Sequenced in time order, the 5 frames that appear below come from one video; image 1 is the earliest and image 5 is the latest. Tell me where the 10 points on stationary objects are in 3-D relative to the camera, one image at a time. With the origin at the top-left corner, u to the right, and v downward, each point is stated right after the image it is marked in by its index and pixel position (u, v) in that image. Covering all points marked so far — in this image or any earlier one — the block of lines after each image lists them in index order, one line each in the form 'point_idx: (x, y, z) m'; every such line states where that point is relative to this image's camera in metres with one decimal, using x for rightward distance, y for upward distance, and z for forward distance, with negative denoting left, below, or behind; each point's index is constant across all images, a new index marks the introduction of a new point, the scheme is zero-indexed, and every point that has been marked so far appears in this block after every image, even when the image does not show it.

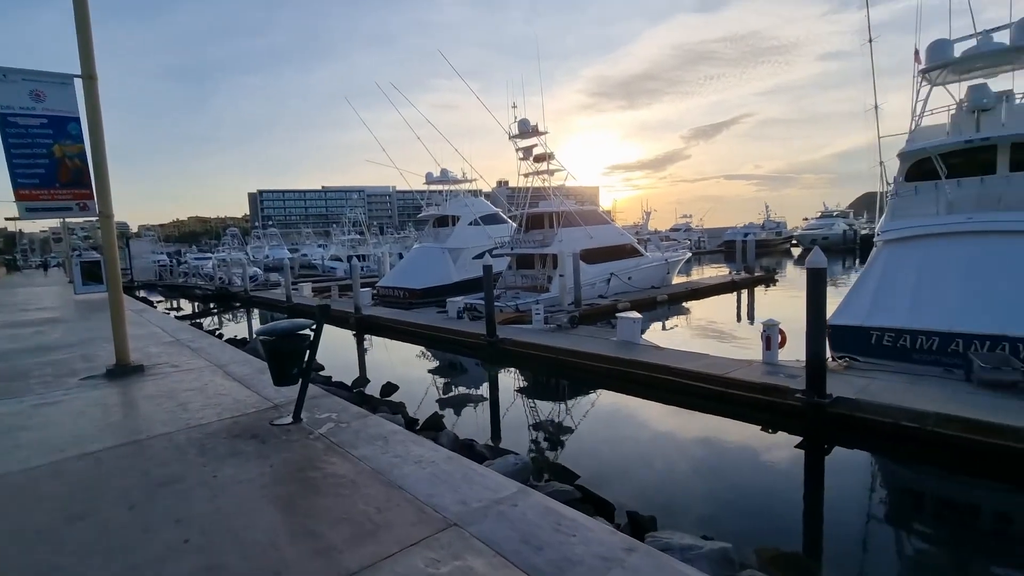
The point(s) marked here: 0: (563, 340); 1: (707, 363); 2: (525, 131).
0: (+1.2, -1.3, +12.0) m
1: (+3.8, -1.4, +9.4) m
2: (+0.6, +6.3, +20.0) m
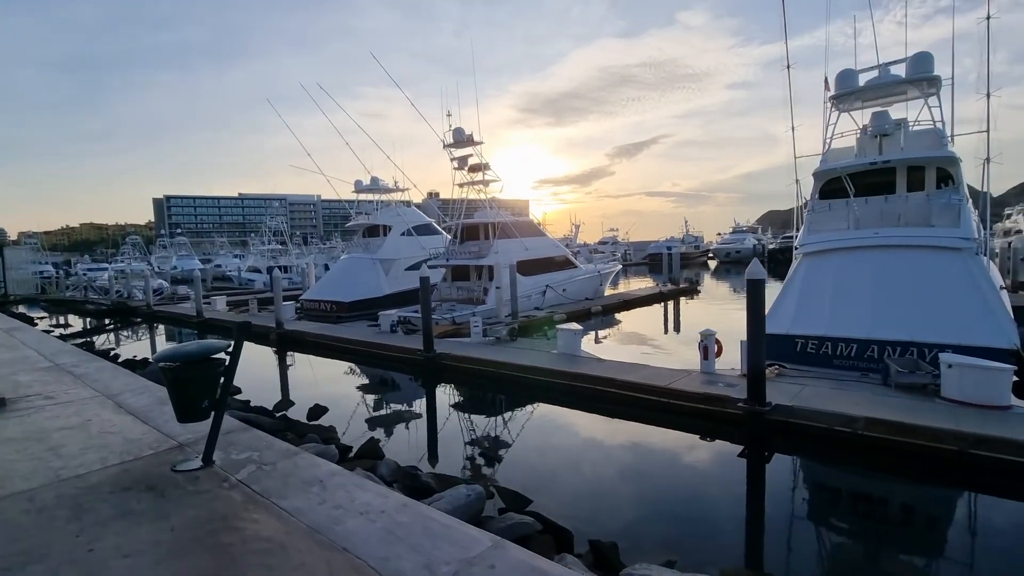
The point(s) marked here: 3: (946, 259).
0: (-0.3, -1.6, +11.7) m
1: (+2.7, -1.7, +9.4) m
2: (-2.0, +5.9, +19.6) m
3: (+8.7, +0.6, +9.9) m
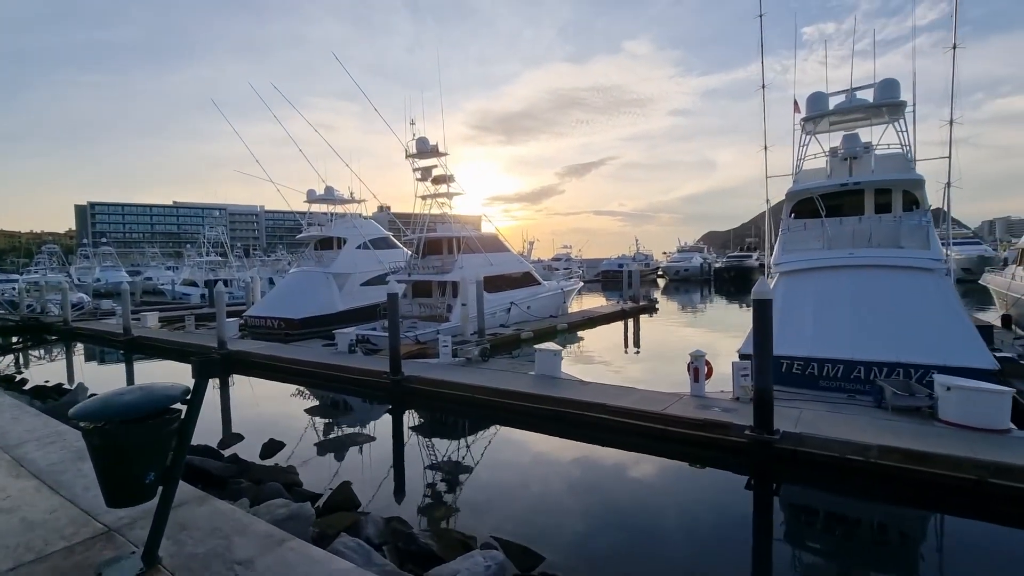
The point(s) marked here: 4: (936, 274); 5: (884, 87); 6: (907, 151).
0: (-0.8, -1.9, +10.9) m
1: (+2.3, -2.0, +8.9) m
2: (-3.3, +5.2, +18.8) m
3: (+8.3, +0.2, +10.0) m
4: (+8.6, +0.3, +10.1) m
5: (+8.6, +4.6, +11.5) m
6: (+9.1, +3.2, +11.5) m
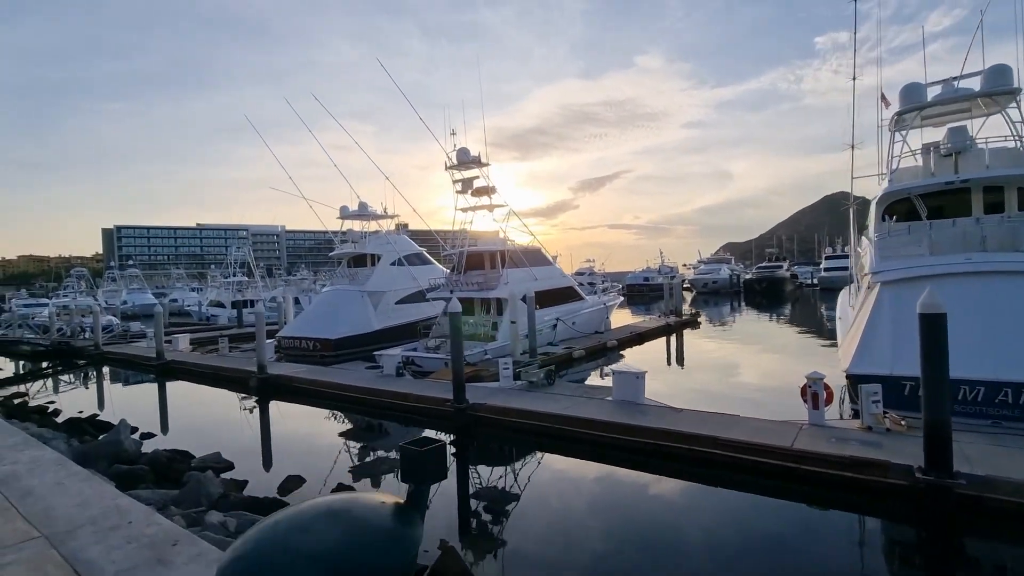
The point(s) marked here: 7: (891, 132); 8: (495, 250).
0: (+0.7, -2.3, +9.8) m
1: (+3.7, -2.2, +7.7) m
2: (-1.7, +4.6, +18.0) m
3: (+9.7, 0.0, +8.7) m
4: (+10.0, +0.1, +8.8) m
5: (+10.0, +4.4, +10.3) m
6: (+10.6, +3.0, +10.3) m
7: (+8.7, +3.6, +11.4) m
8: (-0.7, +1.4, +18.2) m
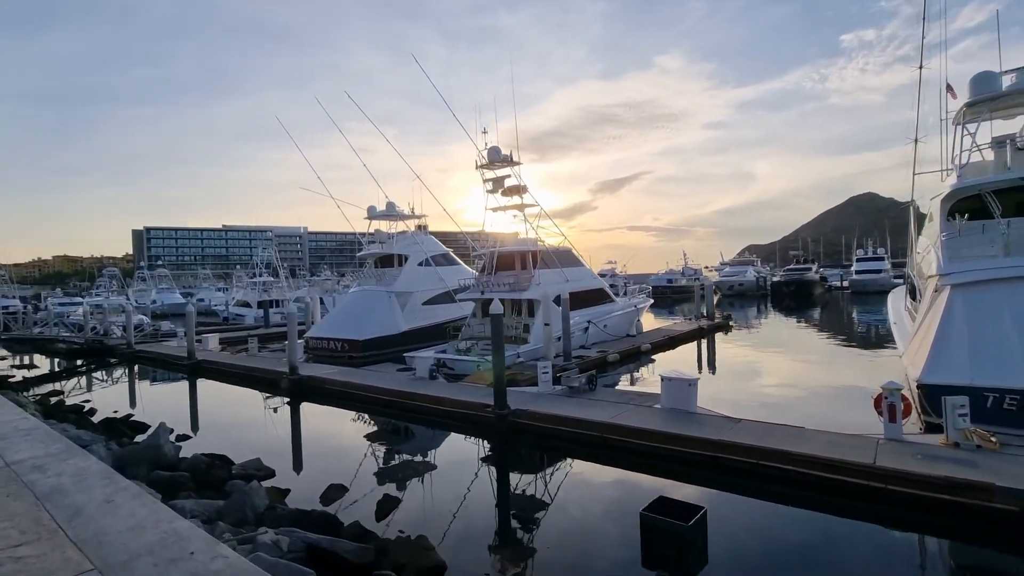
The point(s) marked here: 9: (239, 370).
0: (+1.5, -2.3, +9.3) m
1: (+4.5, -2.2, +7.1) m
2: (-0.6, +4.6, +17.7) m
3: (+10.5, 0.0, +8.0) m
4: (+10.8, +0.1, +8.0) m
5: (+10.8, +4.4, +9.5) m
6: (+11.4, +2.9, +9.5) m
7: (+9.6, +3.5, +10.7) m
8: (+0.5, +1.3, +17.8) m
9: (-8.9, -2.7, +16.2) m
